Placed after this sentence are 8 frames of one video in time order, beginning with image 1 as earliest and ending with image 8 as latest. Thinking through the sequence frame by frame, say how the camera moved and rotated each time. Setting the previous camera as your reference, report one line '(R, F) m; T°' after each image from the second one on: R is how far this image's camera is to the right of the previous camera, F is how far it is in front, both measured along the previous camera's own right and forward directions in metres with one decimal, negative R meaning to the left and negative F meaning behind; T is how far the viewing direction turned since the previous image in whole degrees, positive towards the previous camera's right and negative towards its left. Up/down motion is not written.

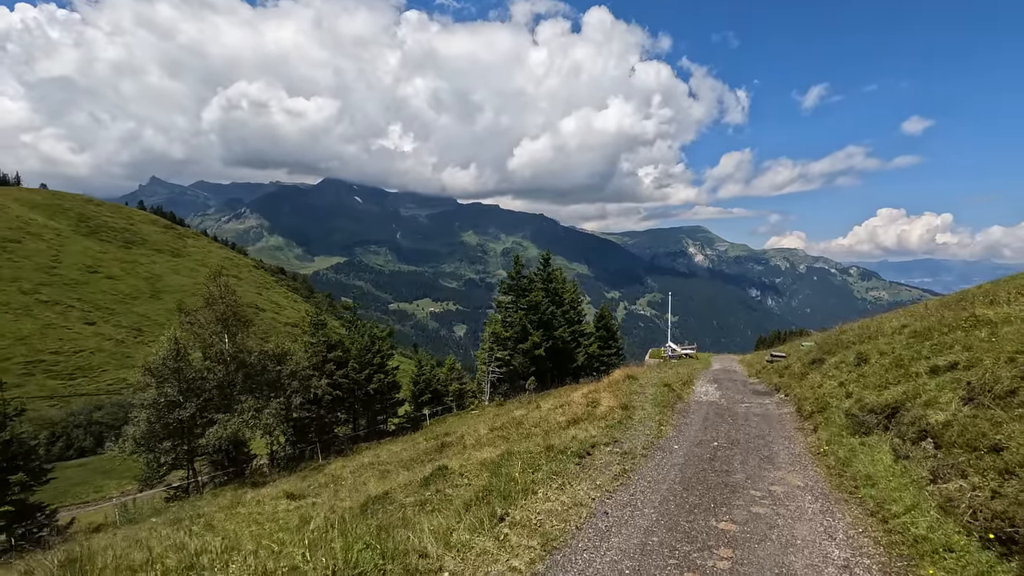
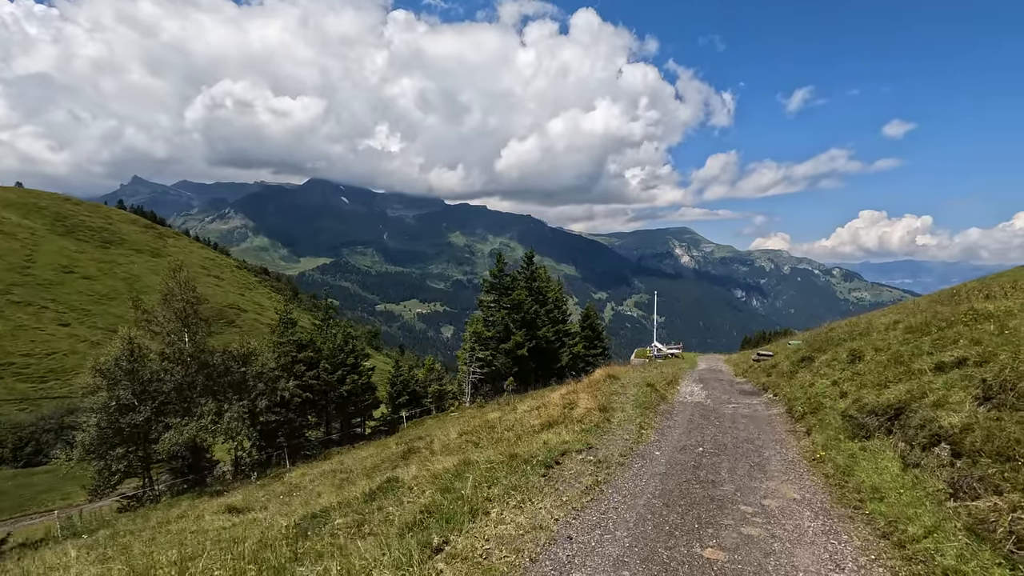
(+0.9, +2.3) m; +1°
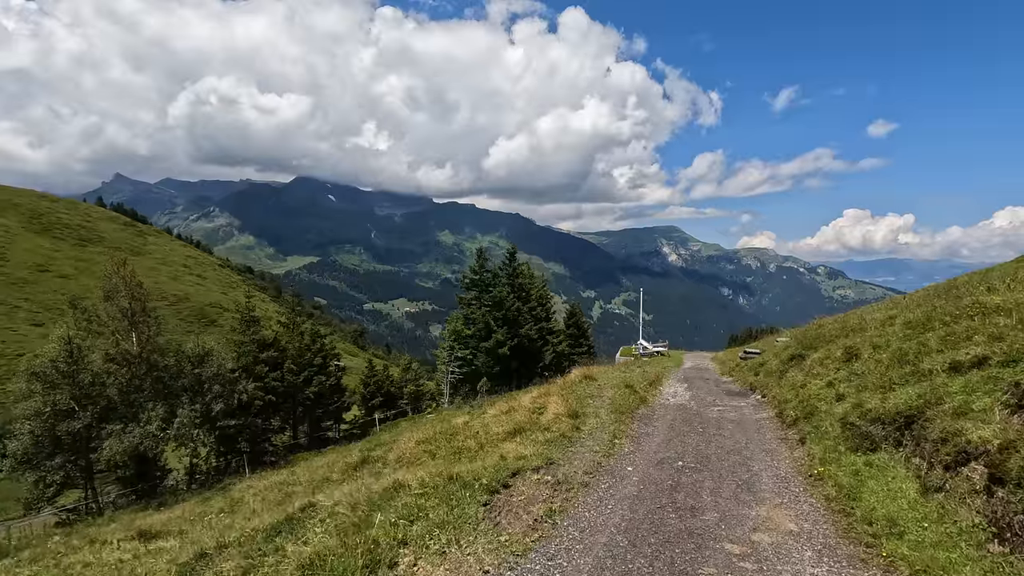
(+1.3, +2.8) m; +1°
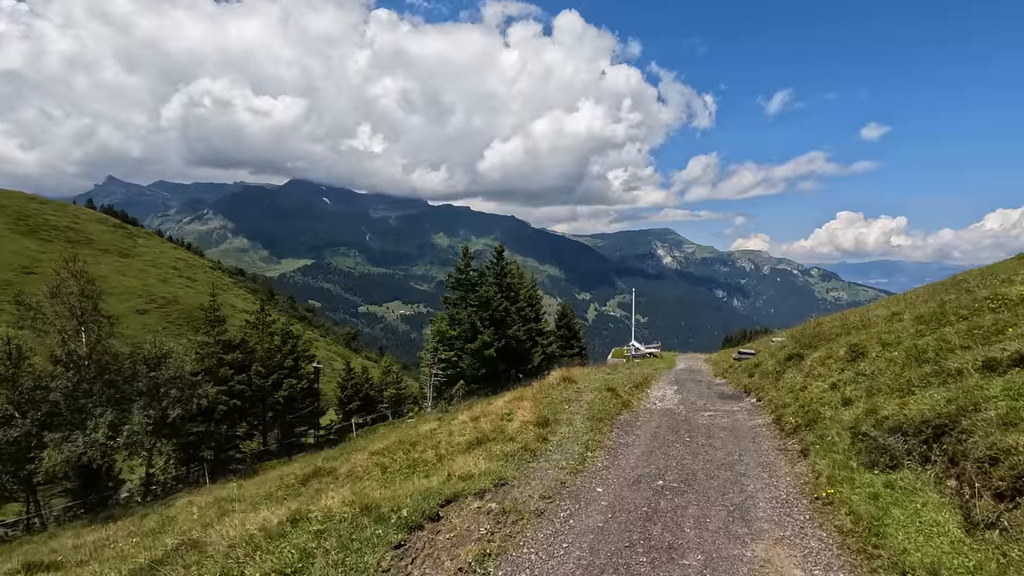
(+1.3, +2.9) m; +1°
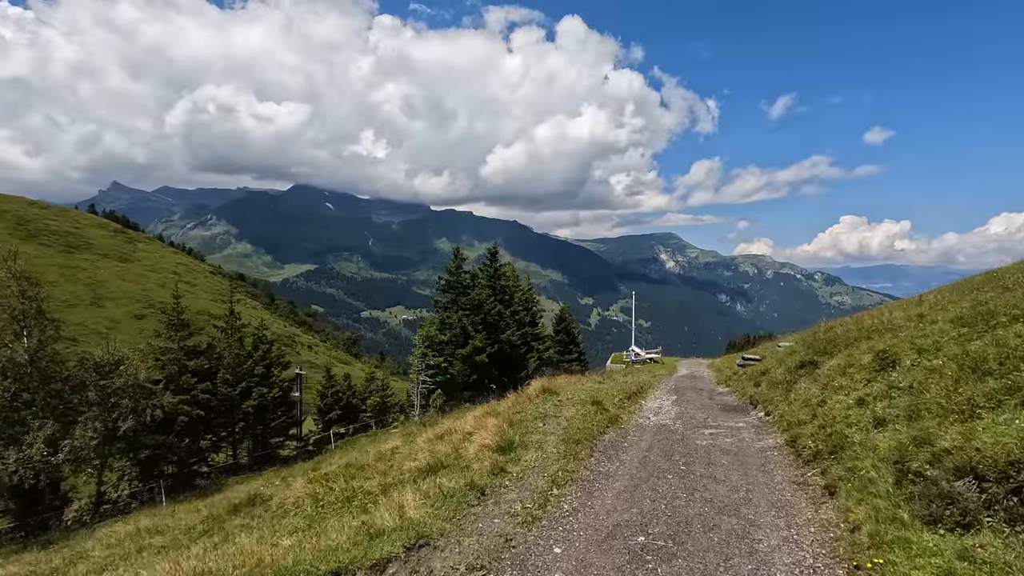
(+1.5, +3.6) m; 0°
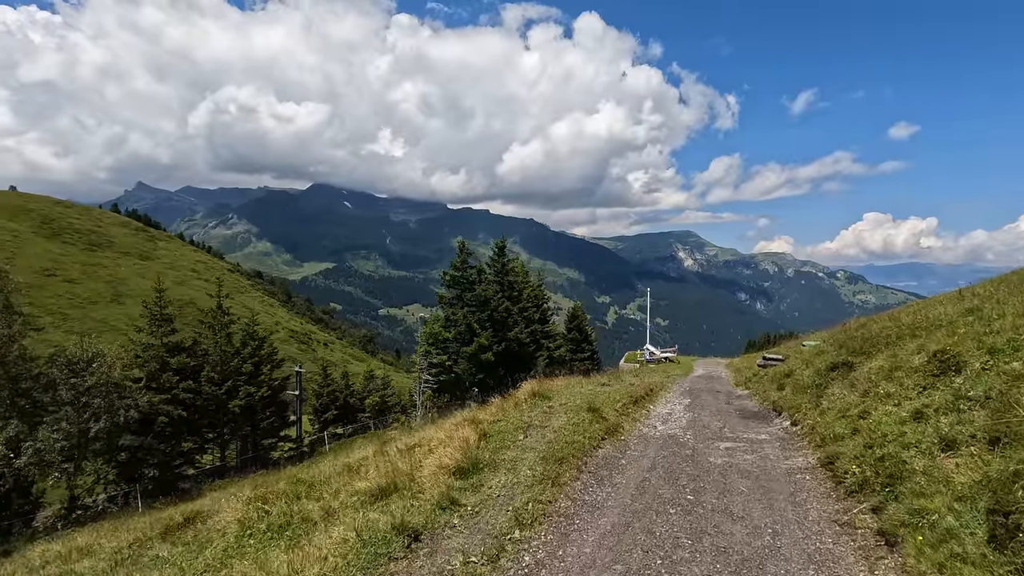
(+1.3, +3.3) m; -2°
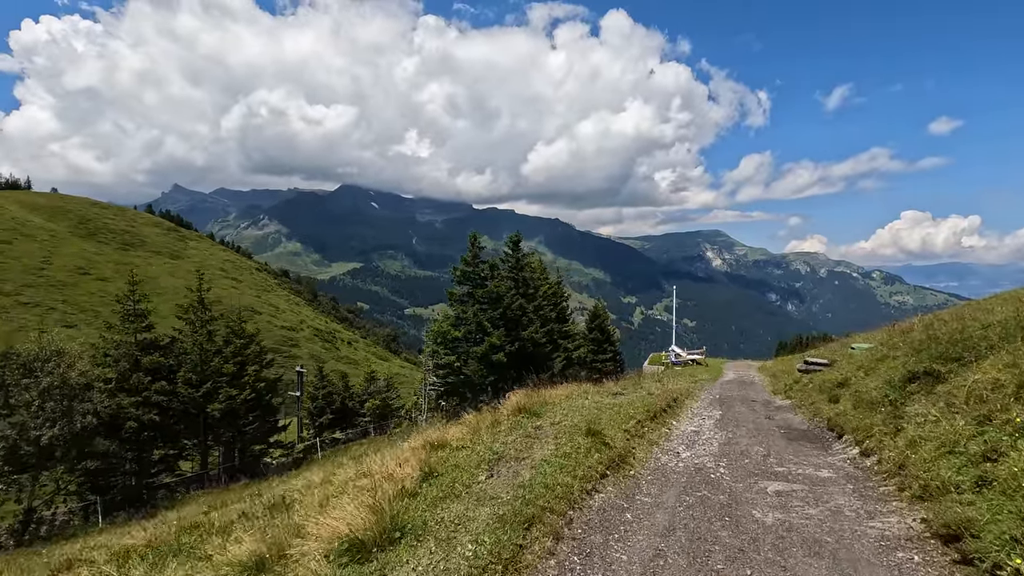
(+1.5, +5.1) m; -3°
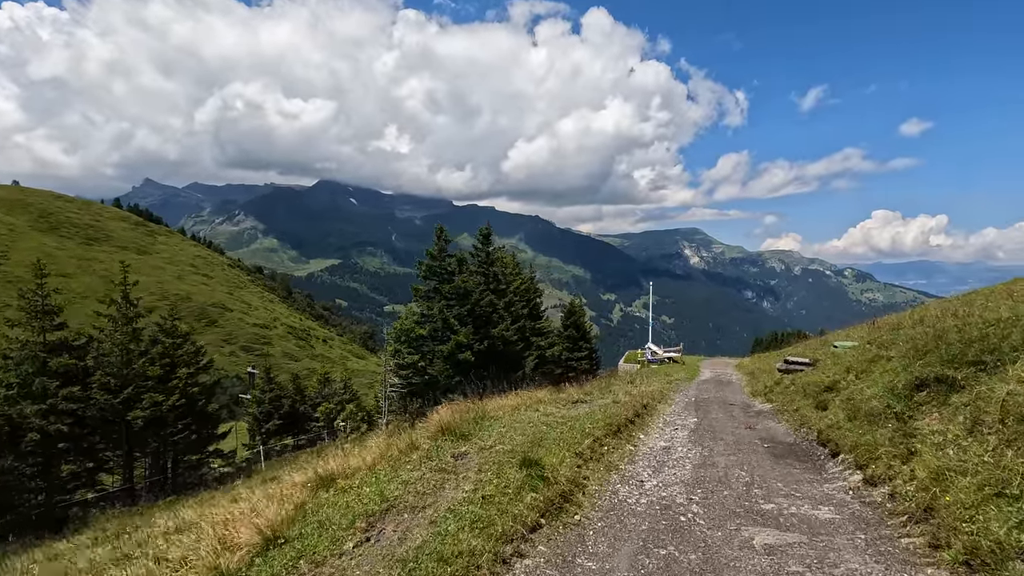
(+1.5, +3.6) m; +2°
